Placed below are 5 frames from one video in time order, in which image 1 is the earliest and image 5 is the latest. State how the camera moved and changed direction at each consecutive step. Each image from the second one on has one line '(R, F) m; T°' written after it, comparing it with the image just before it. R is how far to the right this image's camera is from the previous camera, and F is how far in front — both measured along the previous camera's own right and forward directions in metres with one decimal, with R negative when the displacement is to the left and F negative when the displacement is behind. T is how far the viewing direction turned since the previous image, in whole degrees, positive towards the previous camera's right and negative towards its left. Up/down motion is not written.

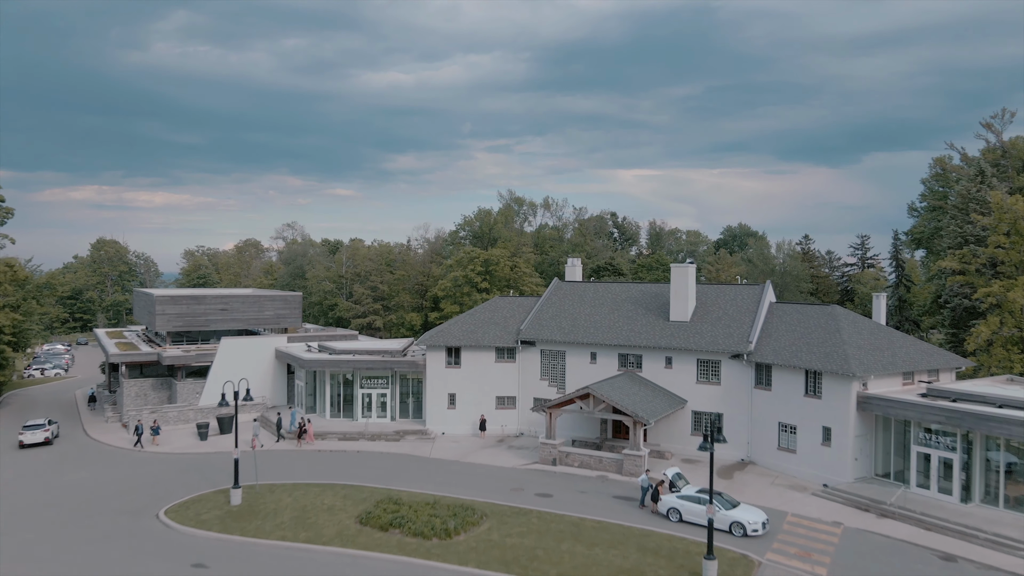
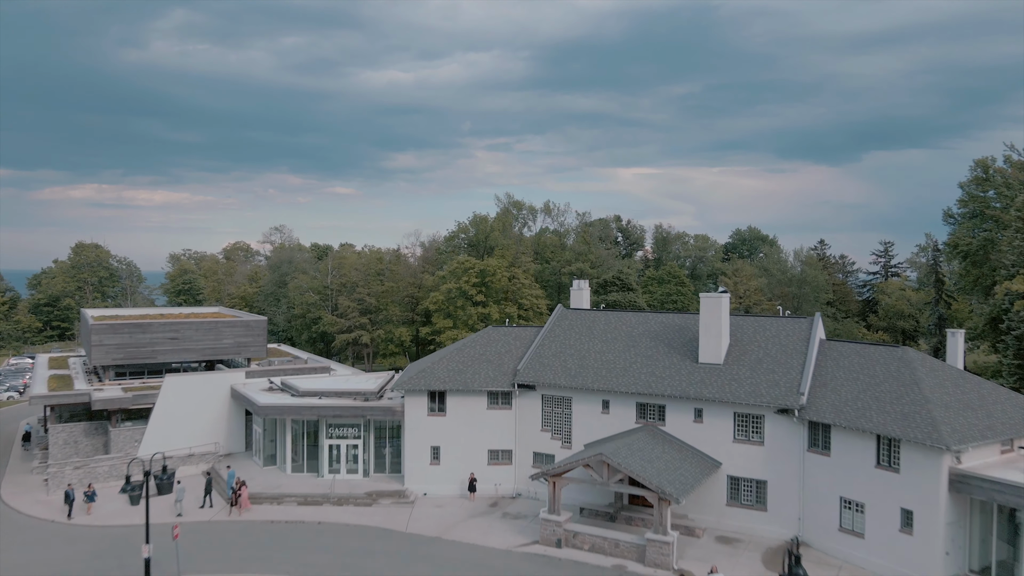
(+0.1, +4.1) m; 0°
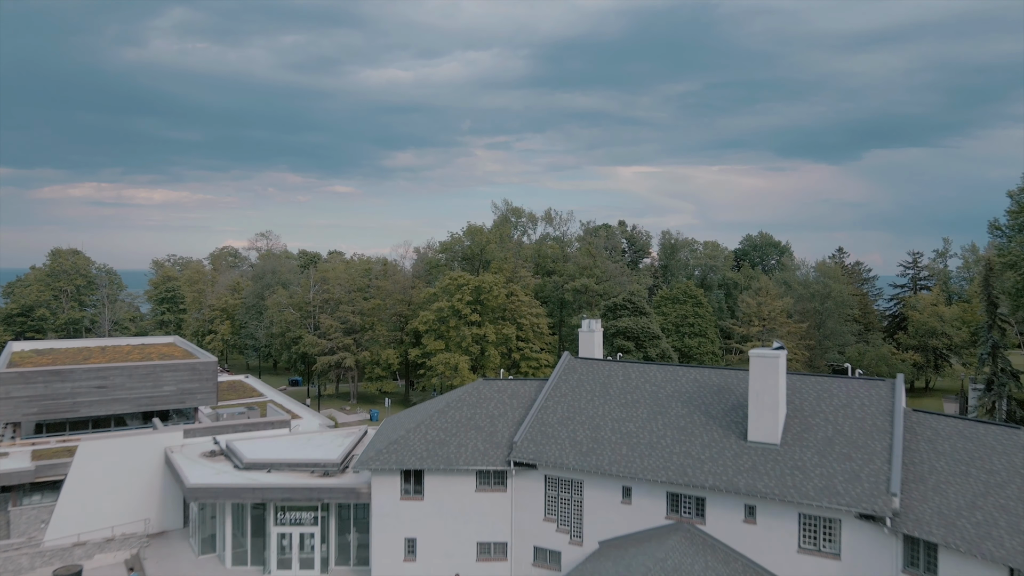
(+0.1, +4.3) m; 0°
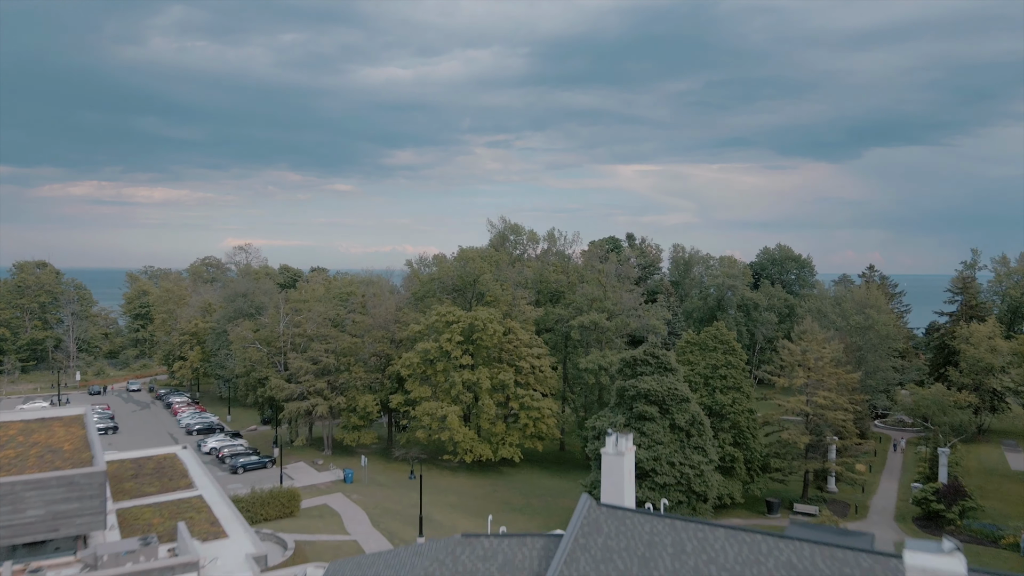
(+0.1, +6.1) m; 0°
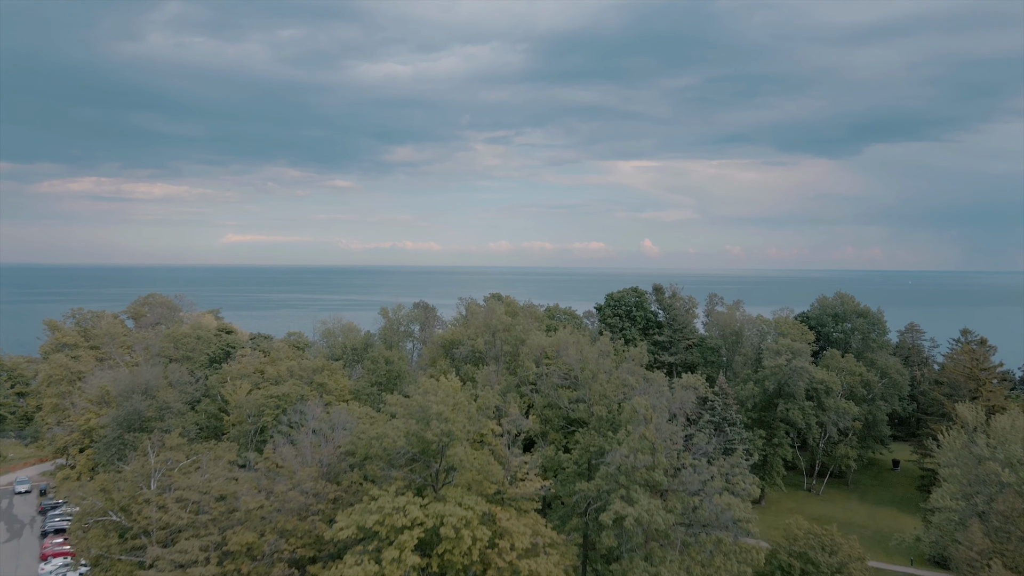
(+0.2, +15.0) m; 0°
